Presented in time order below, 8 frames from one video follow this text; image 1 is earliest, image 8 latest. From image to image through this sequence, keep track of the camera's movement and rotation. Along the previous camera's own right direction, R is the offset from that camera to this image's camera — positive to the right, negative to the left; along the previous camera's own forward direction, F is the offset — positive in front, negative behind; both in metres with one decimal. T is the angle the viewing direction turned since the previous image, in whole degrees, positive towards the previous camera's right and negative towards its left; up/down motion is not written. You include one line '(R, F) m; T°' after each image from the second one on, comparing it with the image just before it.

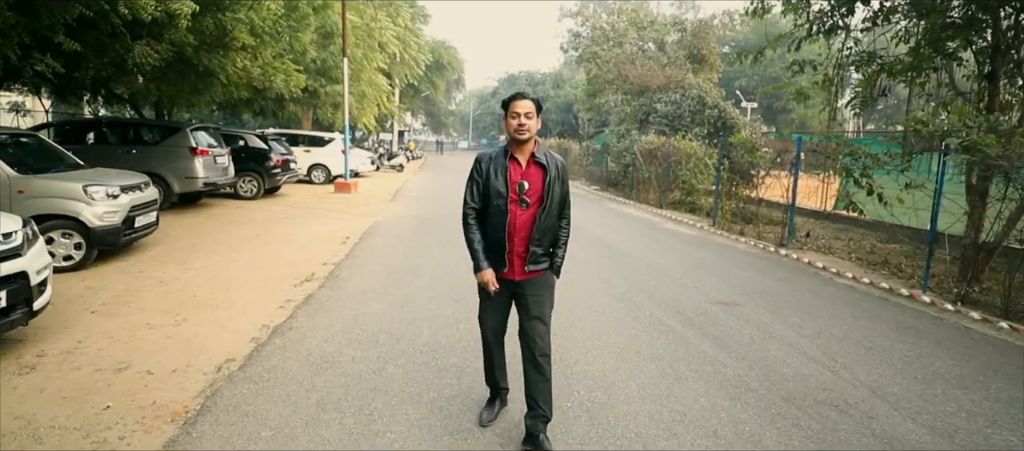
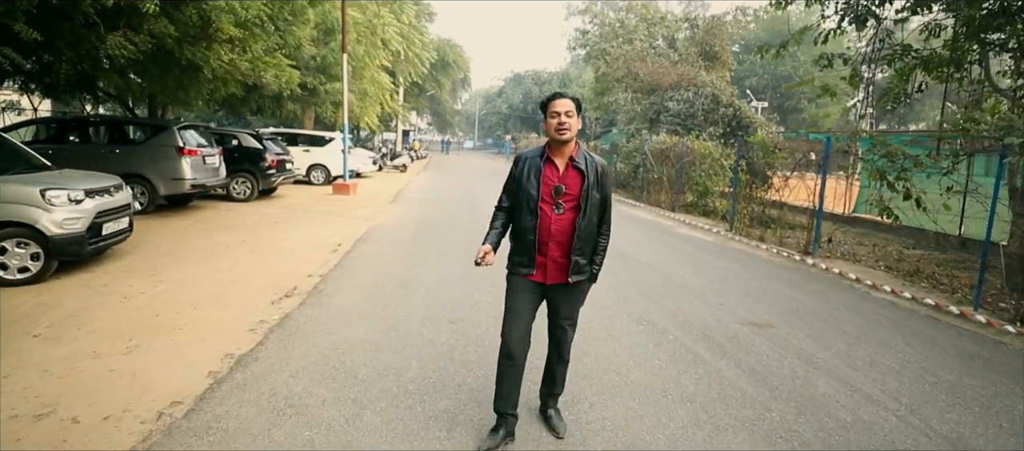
(0.0, +0.7) m; -1°
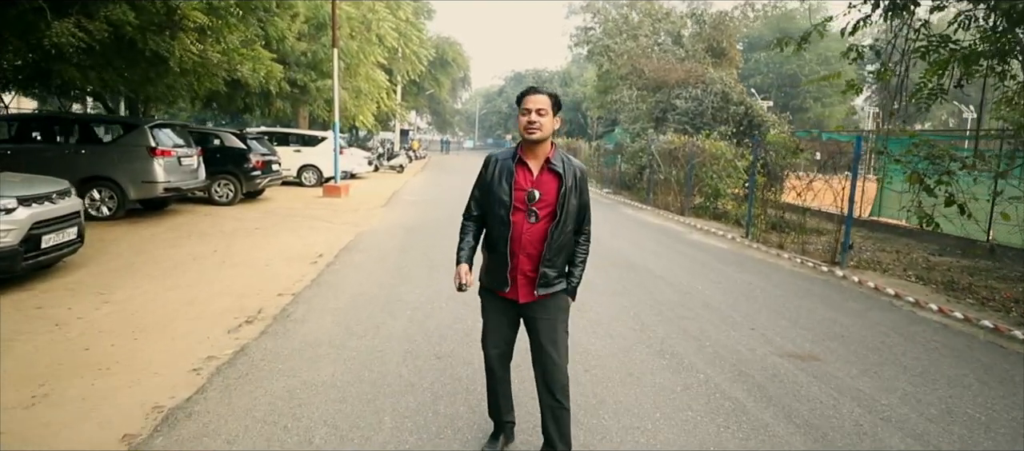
(0.0, +0.9) m; 0°
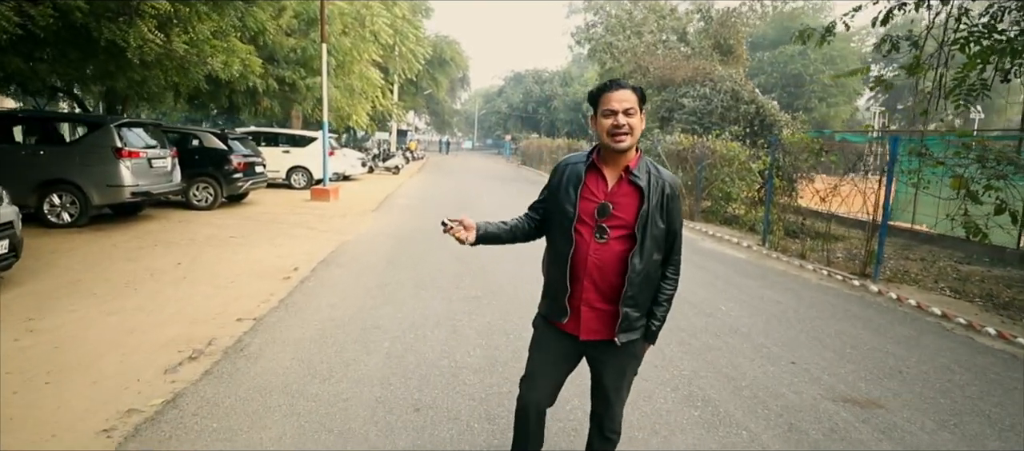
(0.0, +0.9) m; 0°
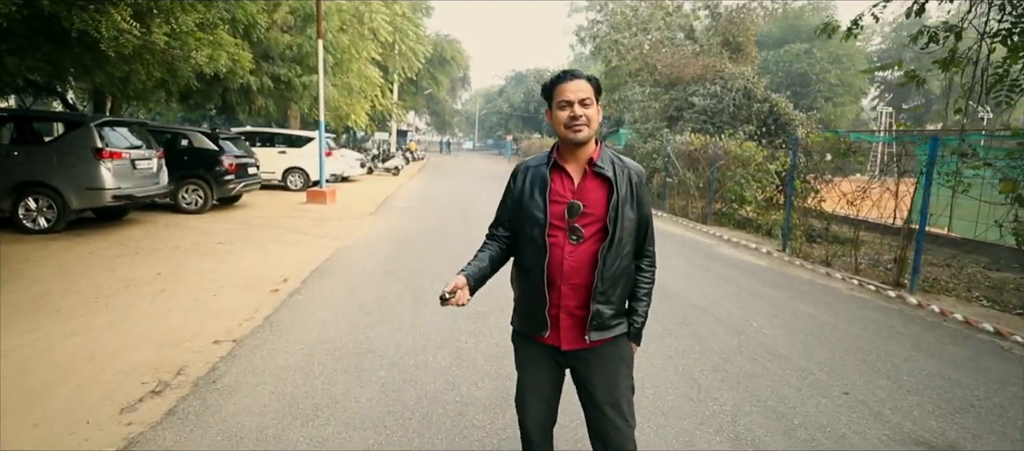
(-0.1, +0.6) m; 0°
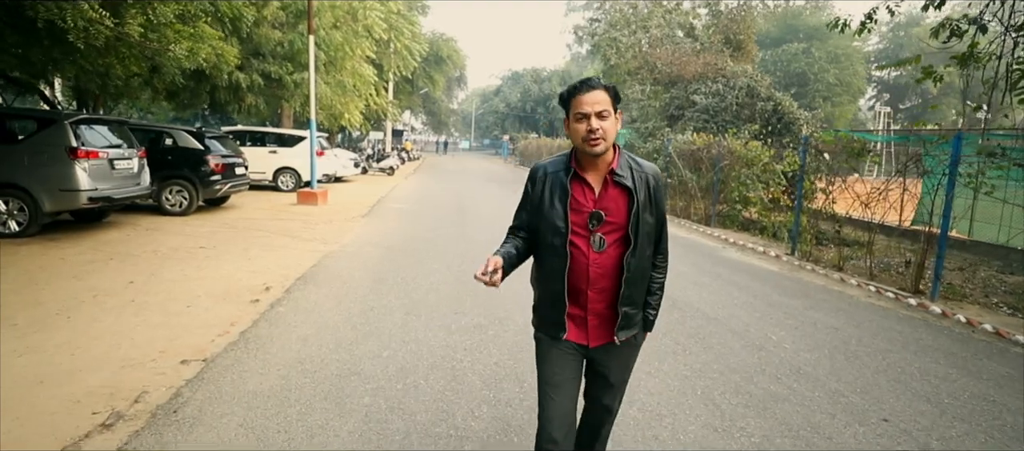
(0.0, +0.4) m; 0°
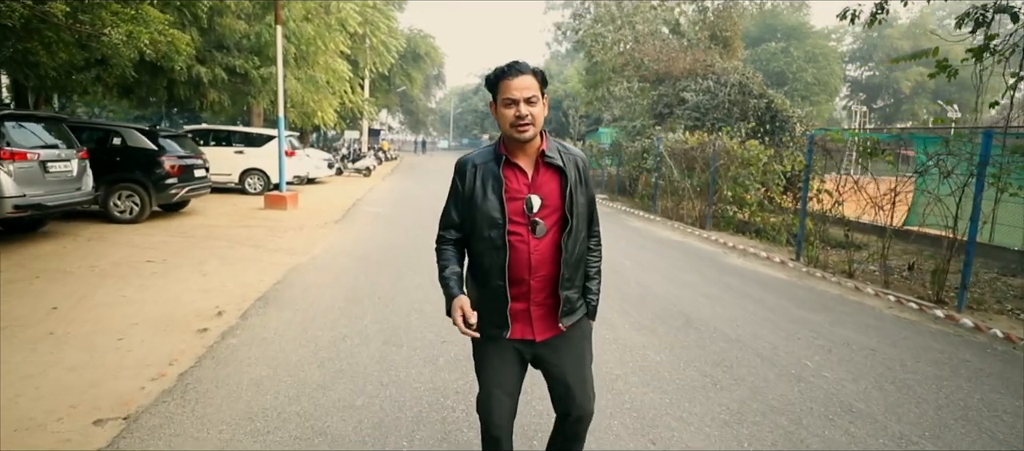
(-0.1, +0.8) m; +2°
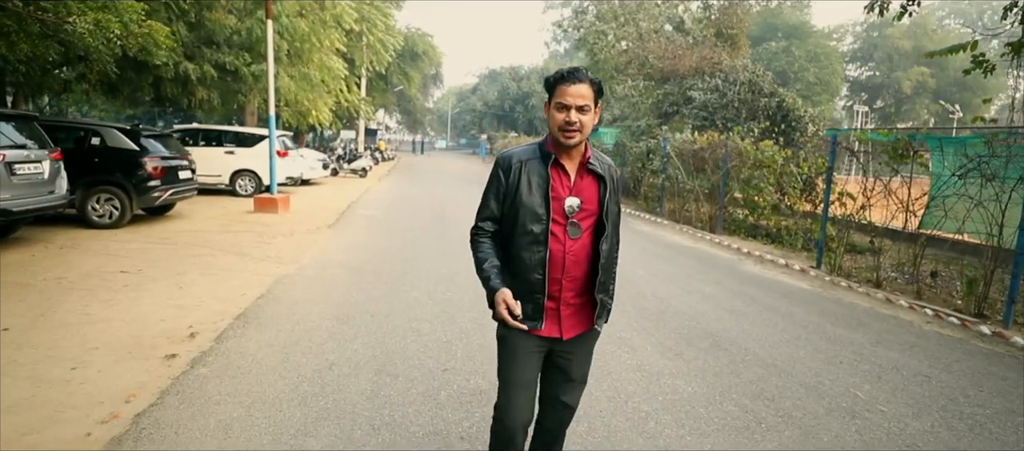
(-0.1, +0.6) m; 0°
